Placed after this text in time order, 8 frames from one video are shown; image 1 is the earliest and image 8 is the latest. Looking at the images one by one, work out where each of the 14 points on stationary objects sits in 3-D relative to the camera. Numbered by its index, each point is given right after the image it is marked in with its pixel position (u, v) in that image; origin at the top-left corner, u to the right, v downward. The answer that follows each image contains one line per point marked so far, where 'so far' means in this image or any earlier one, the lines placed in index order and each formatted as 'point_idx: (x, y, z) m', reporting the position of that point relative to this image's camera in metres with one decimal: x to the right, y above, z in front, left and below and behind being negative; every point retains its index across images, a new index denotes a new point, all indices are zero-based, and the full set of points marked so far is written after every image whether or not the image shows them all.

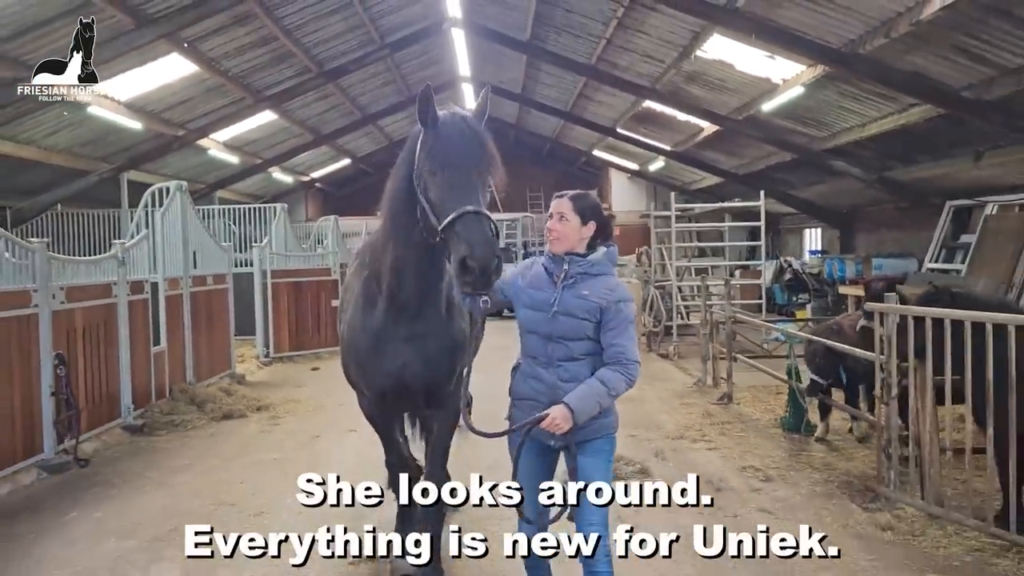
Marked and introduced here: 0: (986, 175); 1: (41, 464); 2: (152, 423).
0: (+4.8, +1.1, +8.8) m
1: (-2.5, -0.9, +4.8) m
2: (-2.4, -0.9, +5.9) m
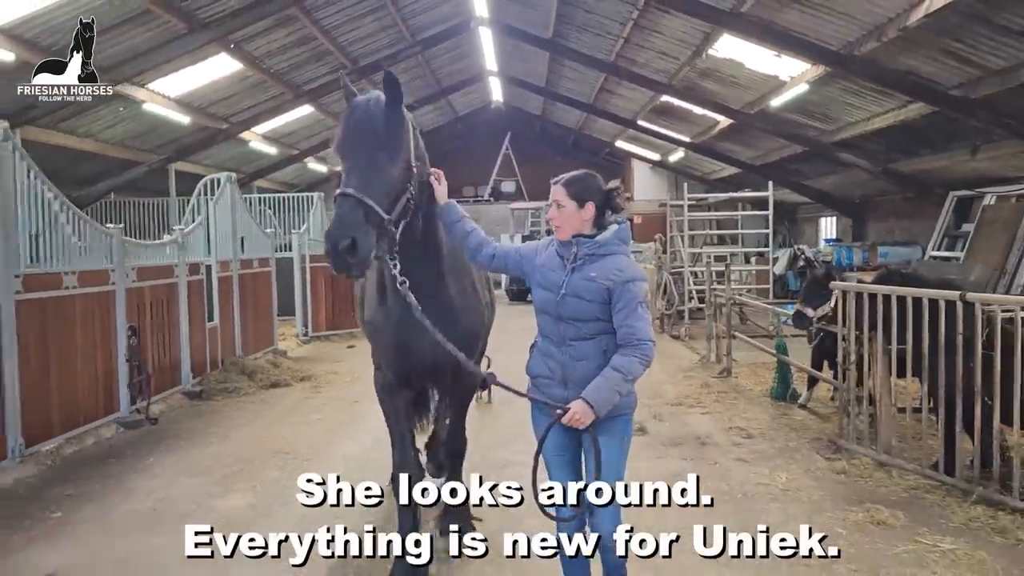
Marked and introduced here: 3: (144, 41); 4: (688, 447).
0: (+5.0, +1.3, +9.2) m
1: (-2.4, -0.8, +5.5) m
2: (-2.3, -0.8, +6.6) m
3: (-3.2, +2.1, +7.5) m
4: (+0.9, -0.8, +4.4) m
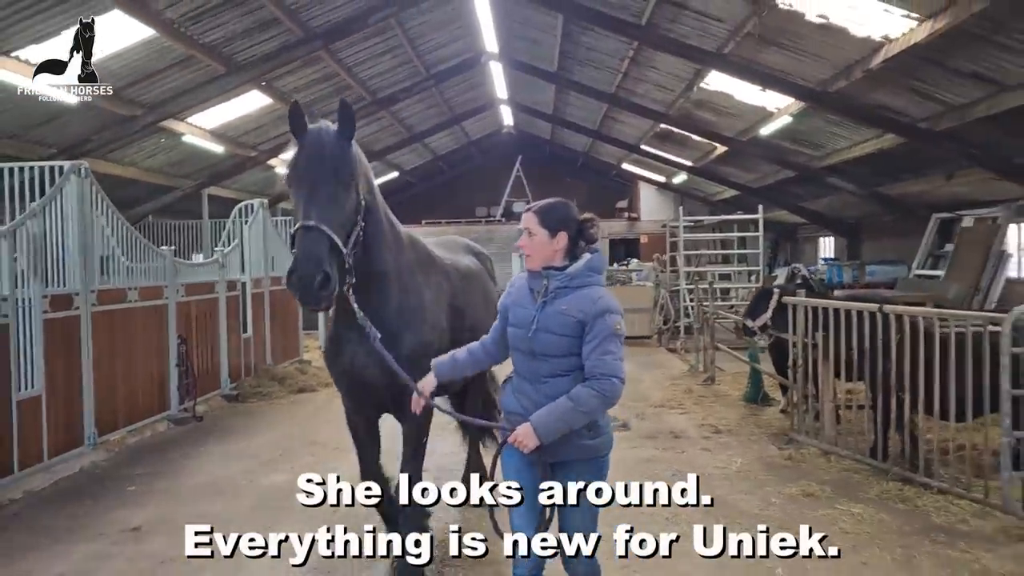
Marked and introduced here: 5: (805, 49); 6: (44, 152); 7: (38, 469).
0: (+5.1, +1.1, +9.9) m
1: (-2.4, -0.9, +6.3) m
2: (-2.3, -0.9, +7.4) m
3: (-3.1, +2.0, +8.4) m
4: (+0.9, -0.9, +5.2) m
5: (+2.5, +2.0, +7.3) m
6: (-4.6, +1.3, +8.5) m
7: (-2.5, -1.0, +4.7) m
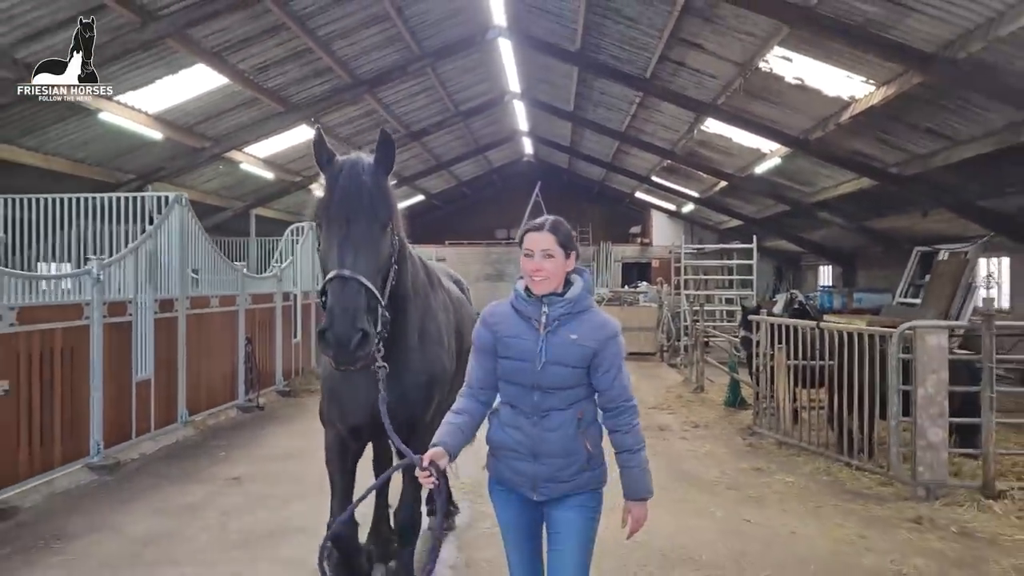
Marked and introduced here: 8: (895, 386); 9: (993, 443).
0: (+5.3, +0.8, +11.0) m
1: (-2.3, -1.0, +7.5) m
2: (-2.1, -1.0, +8.6) m
3: (-2.9, +1.9, +9.6) m
4: (+1.0, -1.0, +6.3) m
5: (+2.7, +1.8, +8.5) m
6: (-4.4, +1.3, +9.8) m
7: (-2.4, -1.0, +5.9) m
8: (+2.0, -0.5, +4.5) m
9: (+2.4, -0.8, +4.3) m
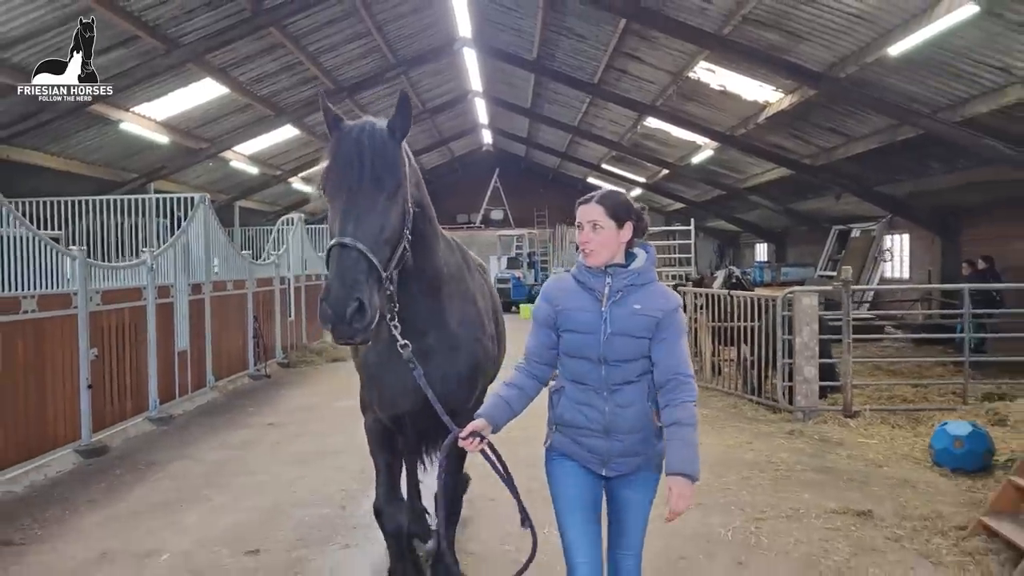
0: (+4.8, +1.1, +12.5) m
1: (-2.6, -0.8, +8.7) m
2: (-2.5, -0.8, +9.8) m
3: (-3.3, +2.1, +10.8) m
4: (+0.8, -0.8, +7.7) m
5: (+2.3, +2.1, +9.9) m
6: (-4.8, +1.4, +10.9) m
7: (-2.6, -0.9, +7.1) m
8: (+1.8, -0.3, +5.9) m
9: (+2.2, -0.6, +5.8) m
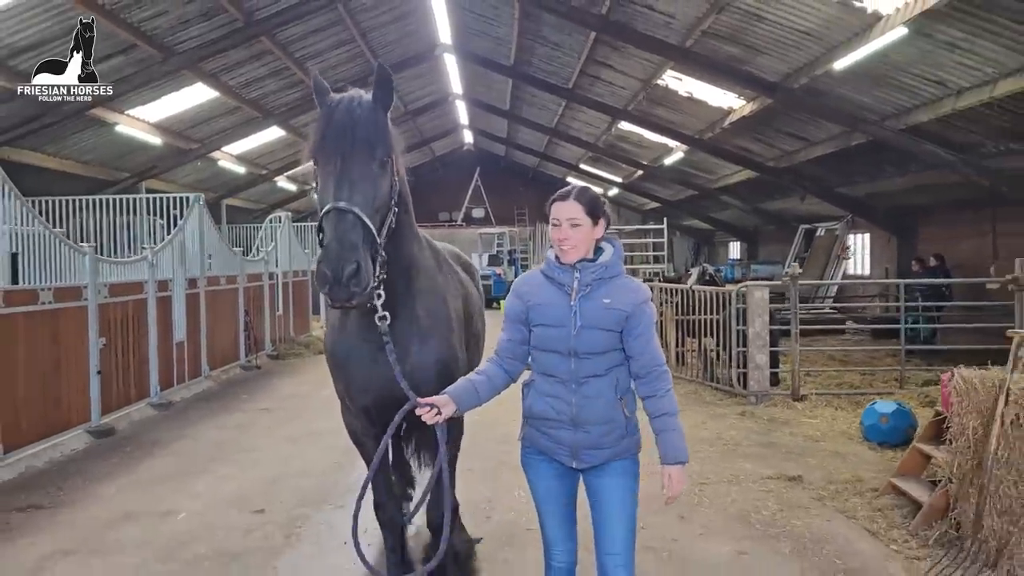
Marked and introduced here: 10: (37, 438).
0: (+4.5, +1.2, +13.1) m
1: (-2.8, -0.8, +9.1) m
2: (-2.7, -0.8, +10.3) m
3: (-3.6, +2.1, +11.2) m
4: (+0.6, -0.8, +8.2) m
5: (+2.0, +2.1, +10.4) m
6: (-5.1, +1.5, +11.3) m
7: (-2.8, -0.8, +7.5) m
8: (+1.7, -0.3, +6.5) m
9: (+2.1, -0.5, +6.3) m
10: (-2.8, -0.9, +5.1) m
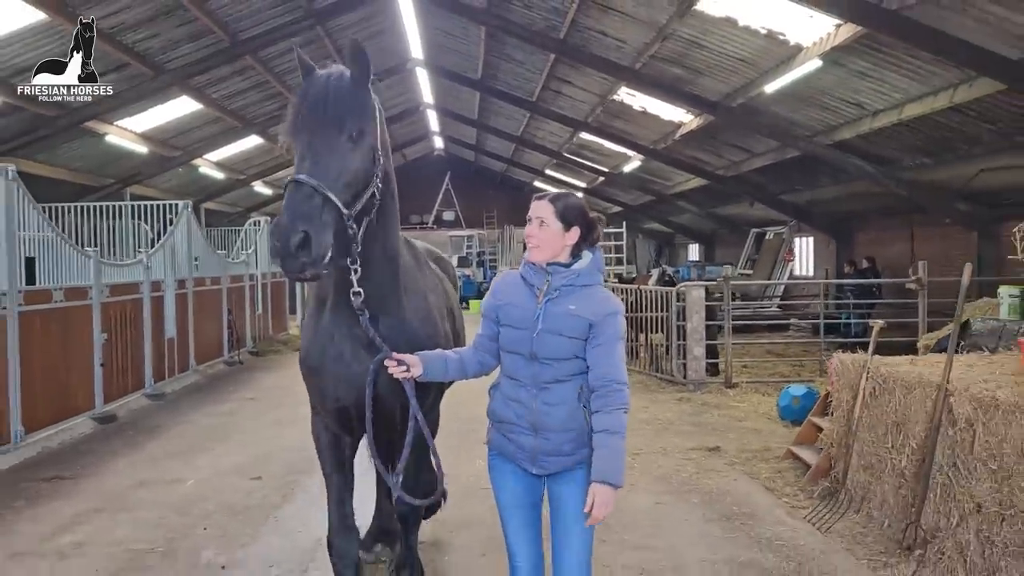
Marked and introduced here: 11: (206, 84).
0: (+4.0, +1.2, +14.0) m
1: (-3.2, -0.8, +9.8) m
2: (-3.1, -0.8, +10.9) m
3: (-4.1, +2.1, +11.8) m
4: (+0.2, -0.8, +8.9) m
5: (+1.6, +2.1, +11.2) m
6: (-5.5, +1.5, +11.8) m
7: (-3.2, -0.8, +8.2) m
8: (+1.4, -0.3, +7.3) m
9: (+1.8, -0.5, +7.1) m
10: (-3.0, -0.9, +5.8) m
11: (-3.4, +2.3, +9.8) m
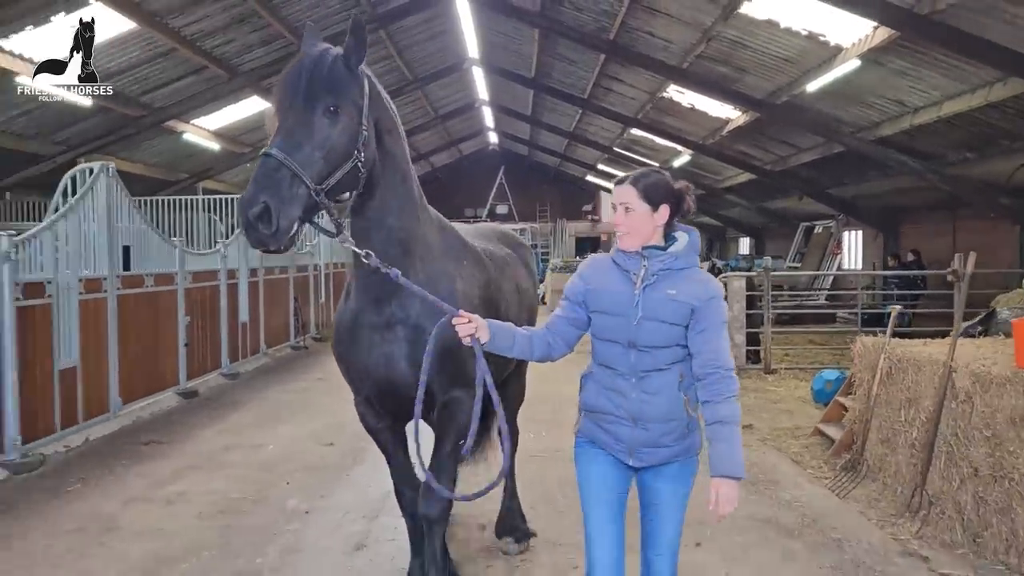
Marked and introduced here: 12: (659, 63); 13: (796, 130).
0: (+4.9, +1.3, +14.2) m
1: (-2.6, -0.7, +10.4) m
2: (-2.5, -0.6, +11.5) m
3: (-3.3, +2.3, +12.5) m
4: (+0.7, -0.7, +9.3) m
5: (+2.3, +2.2, +11.5) m
6: (-4.8, +1.6, +12.6) m
7: (-2.7, -0.7, +8.8) m
8: (+1.8, -0.2, +7.6) m
9: (+2.2, -0.5, +7.4) m
10: (-2.7, -0.8, +6.4) m
11: (-2.8, +2.4, +10.4) m
12: (+1.5, +2.3, +9.1) m
13: (+3.3, +1.8, +10.0) m
